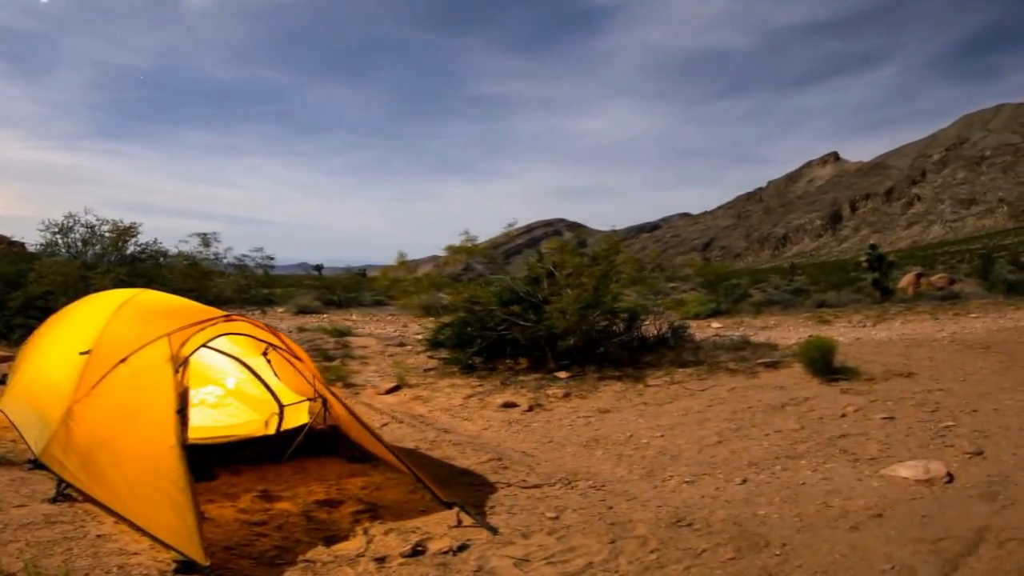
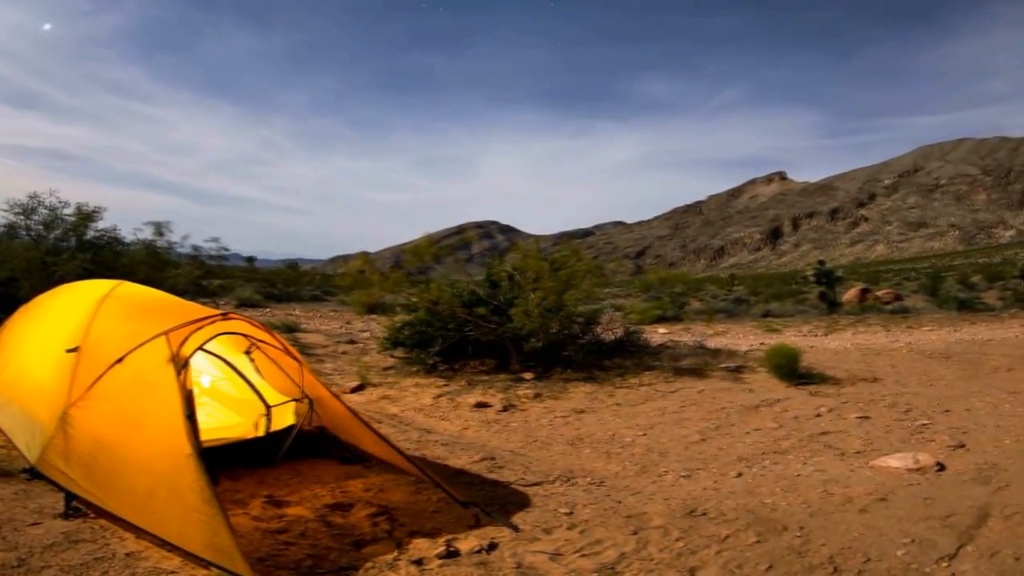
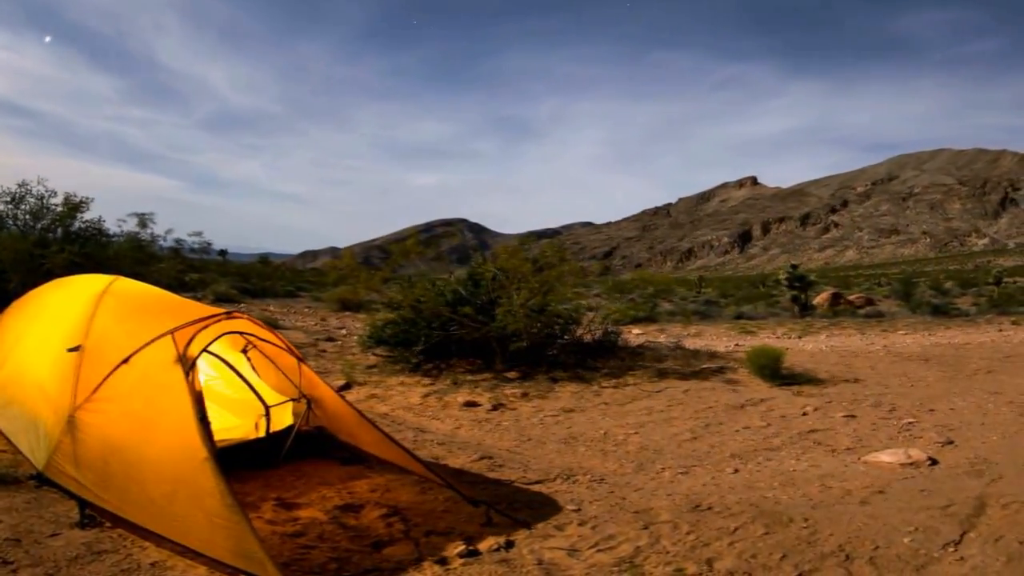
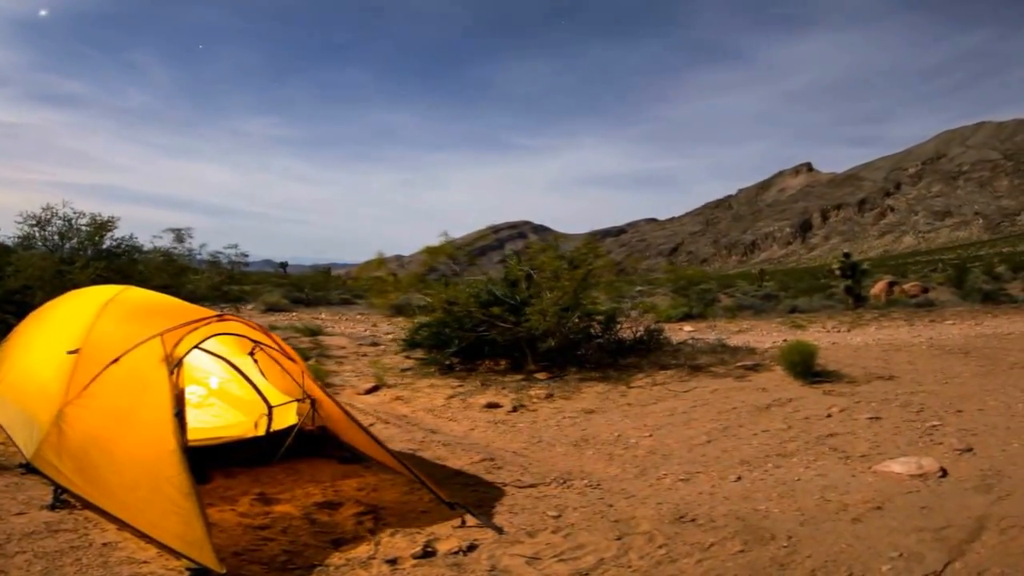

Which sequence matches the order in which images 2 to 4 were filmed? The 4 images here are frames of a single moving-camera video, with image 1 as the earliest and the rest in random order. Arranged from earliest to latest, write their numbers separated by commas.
4, 2, 3
